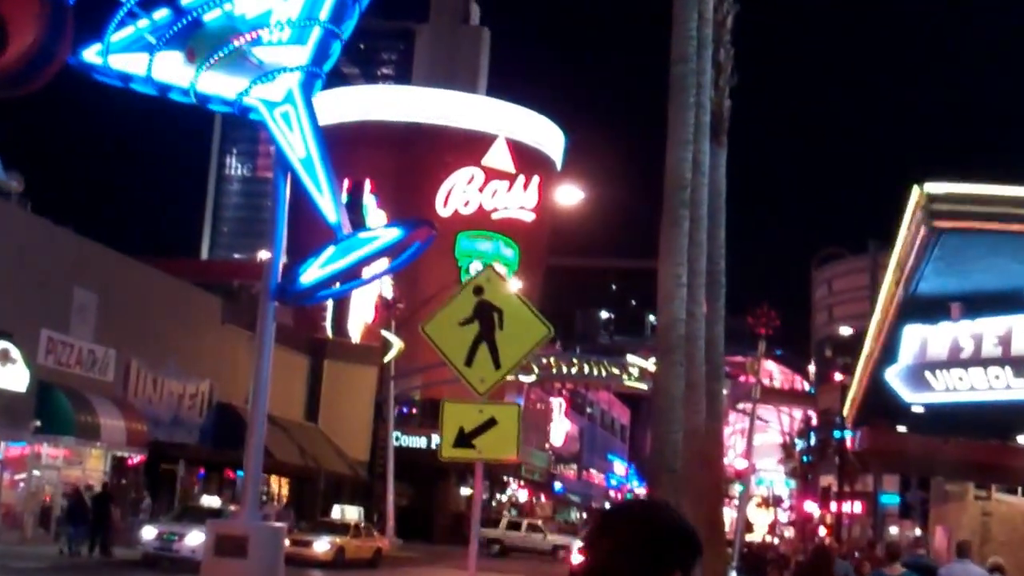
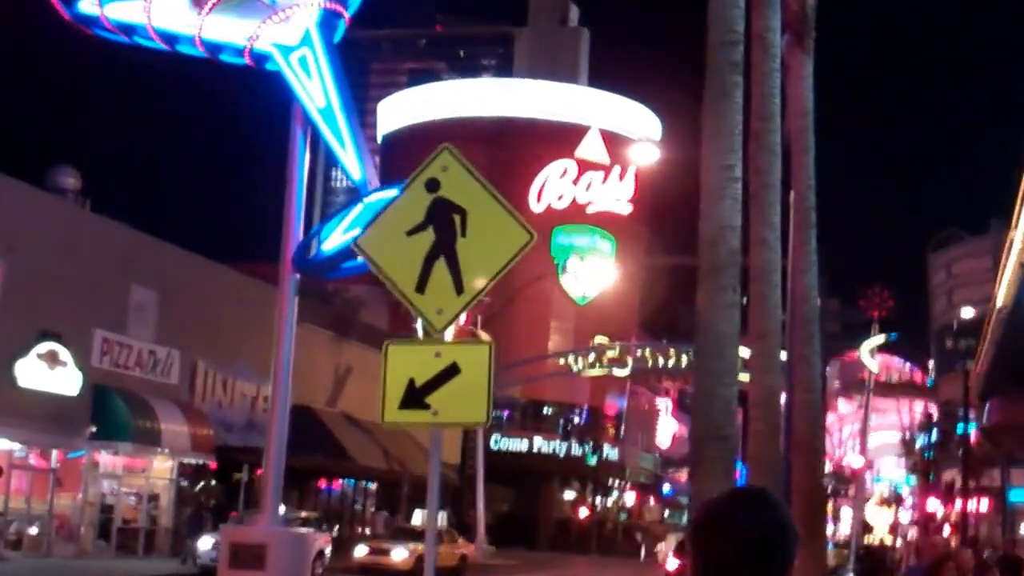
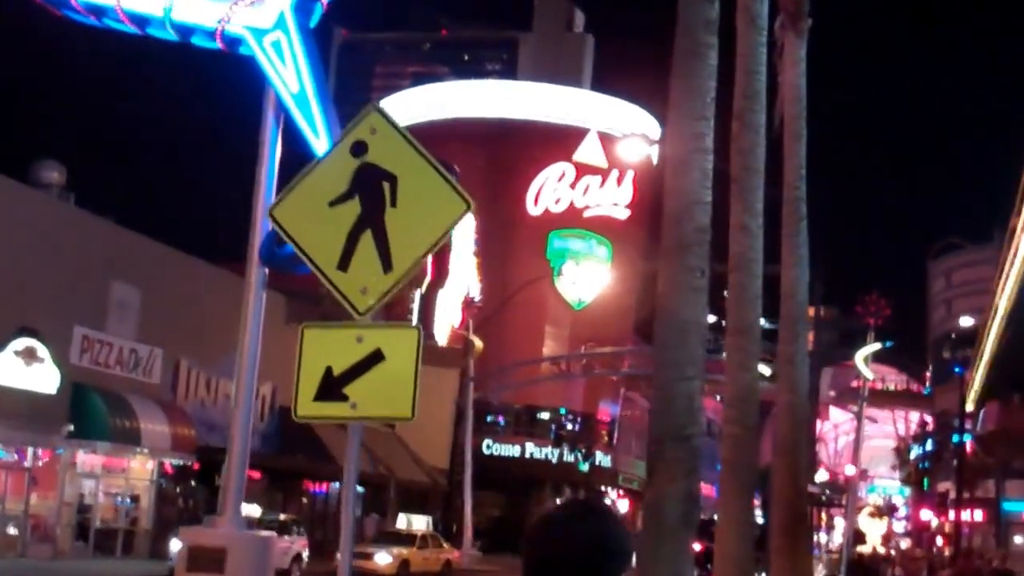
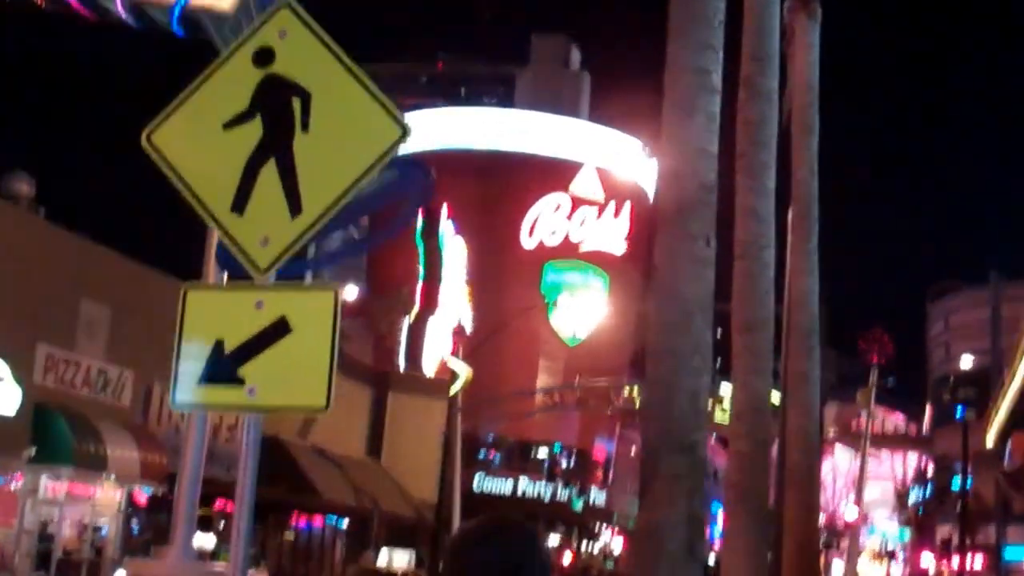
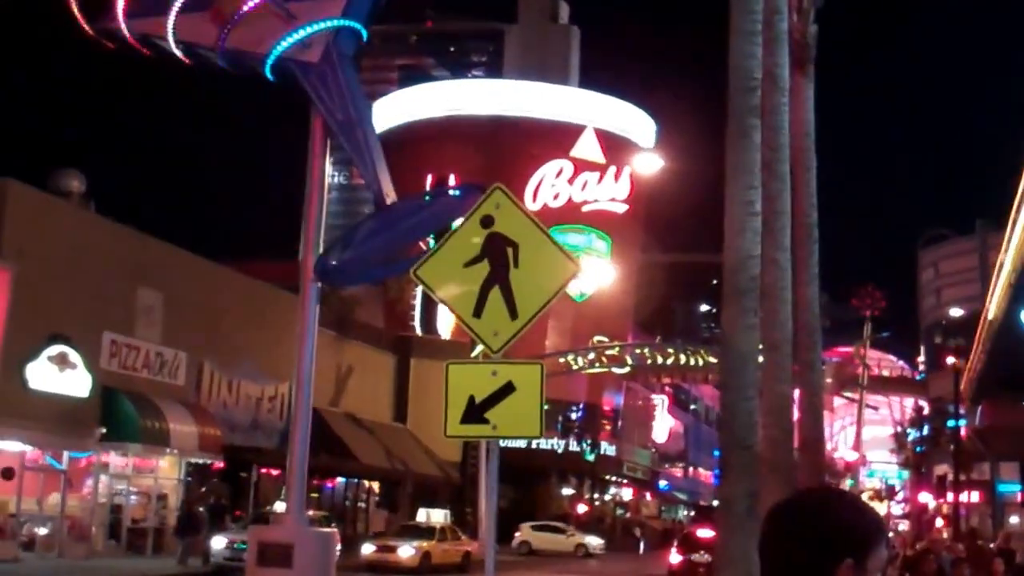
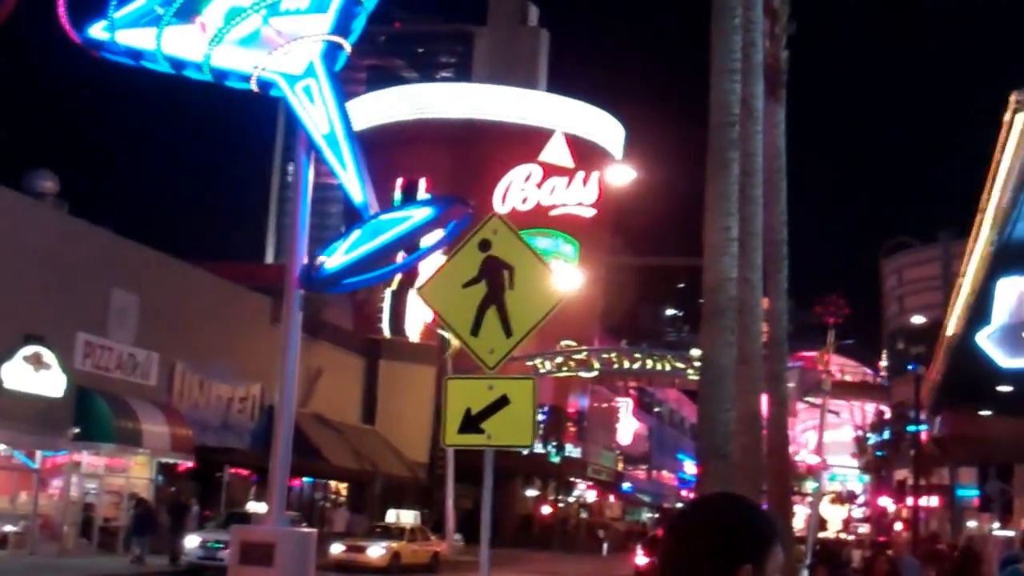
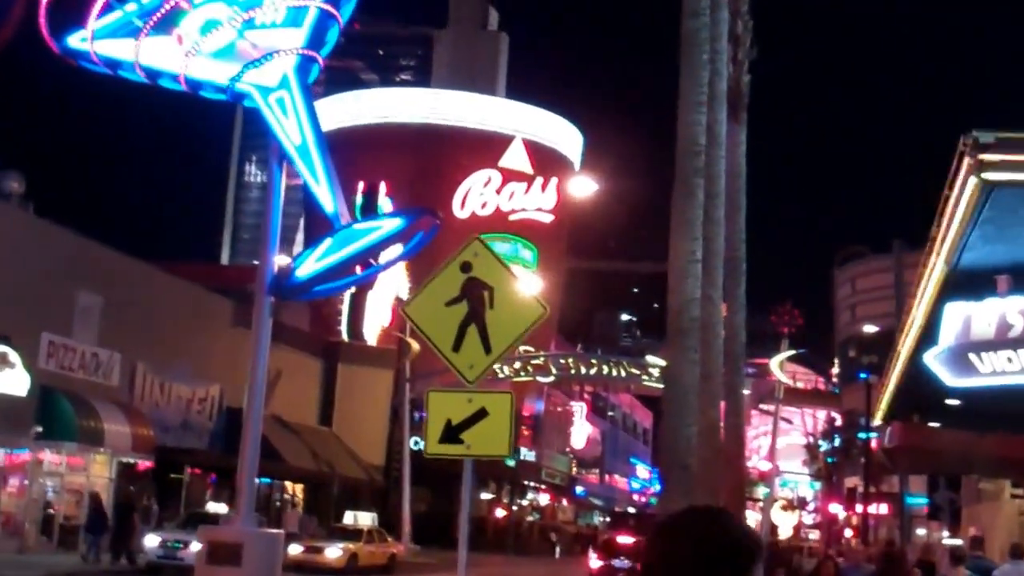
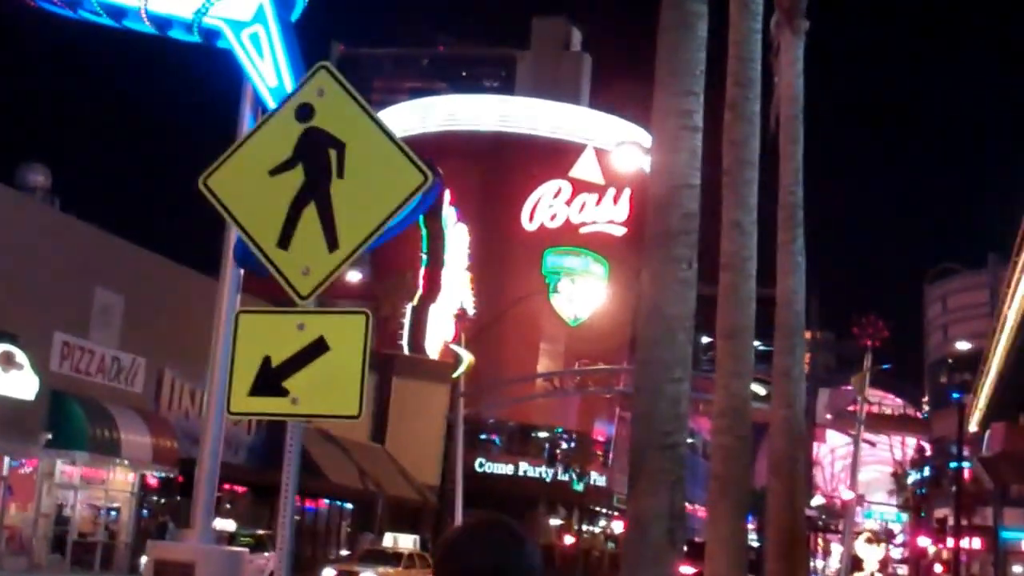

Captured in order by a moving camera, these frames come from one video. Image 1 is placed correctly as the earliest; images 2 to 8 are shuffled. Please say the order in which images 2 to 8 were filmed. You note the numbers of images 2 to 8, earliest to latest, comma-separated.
7, 6, 5, 2, 3, 8, 4
